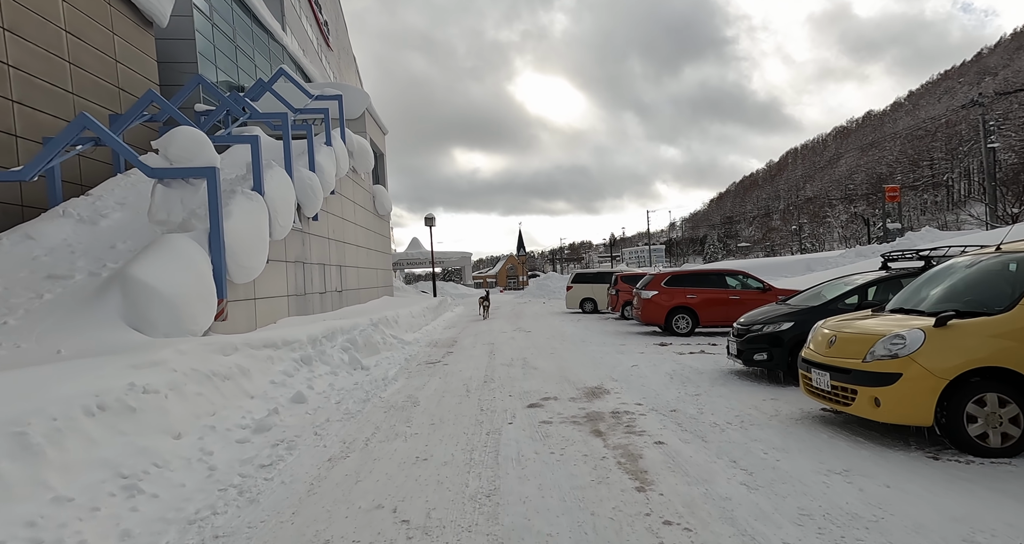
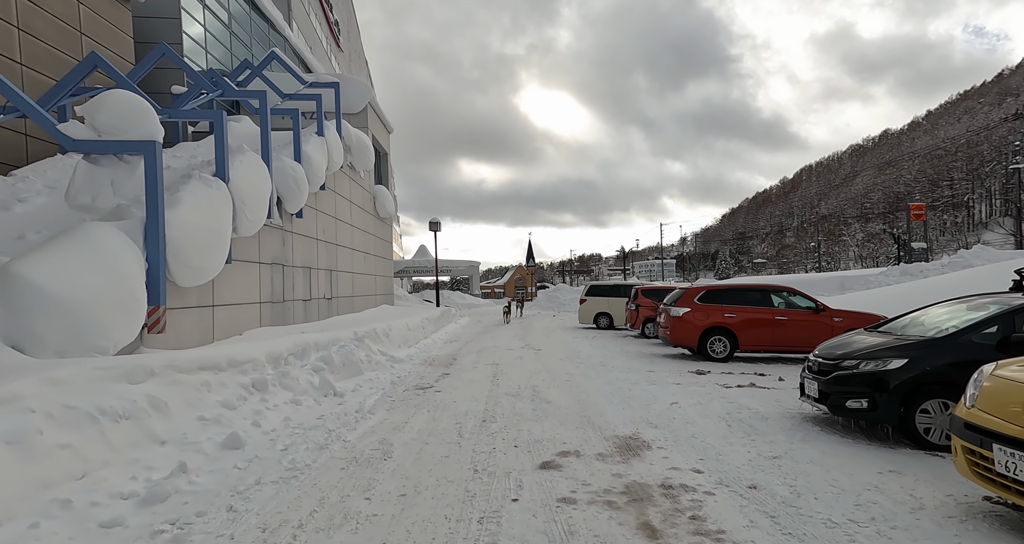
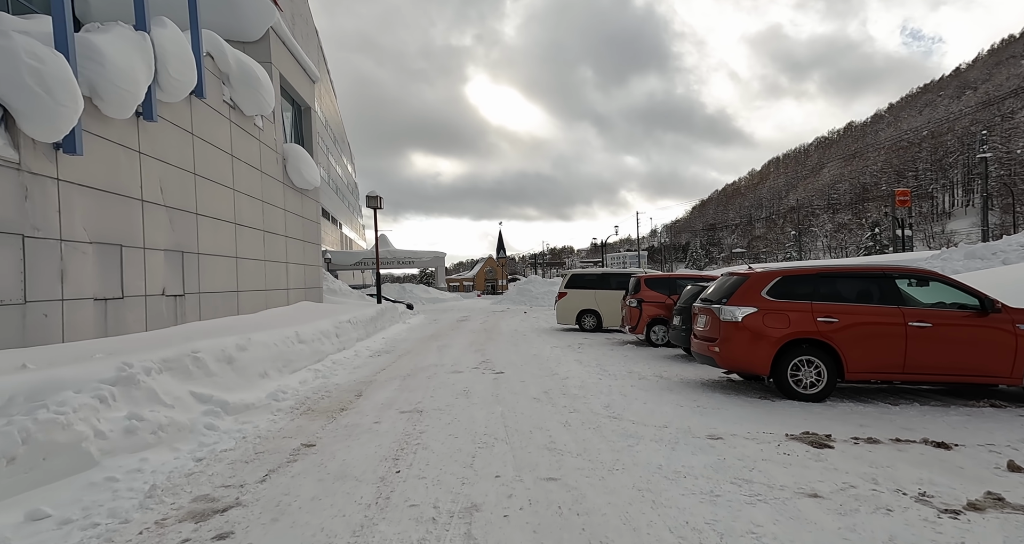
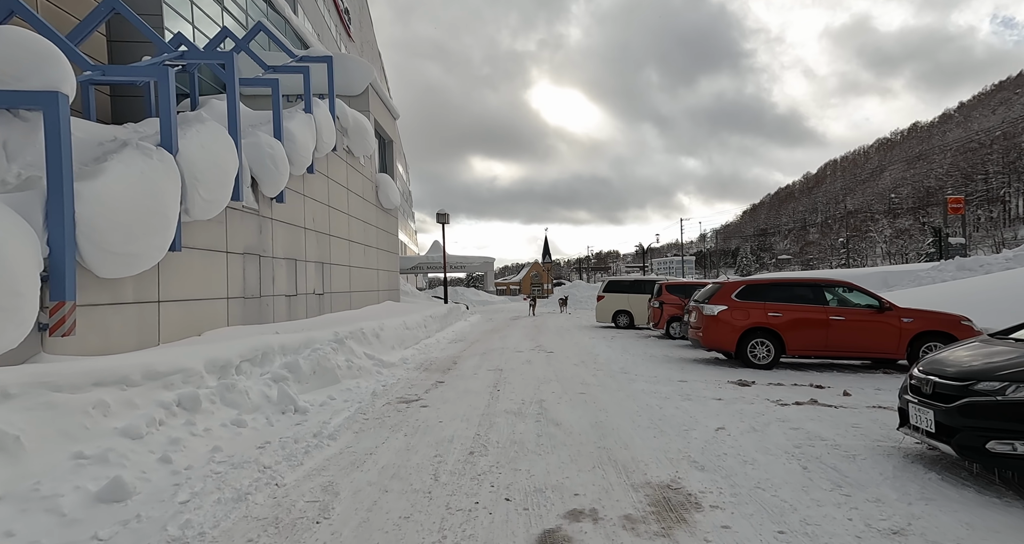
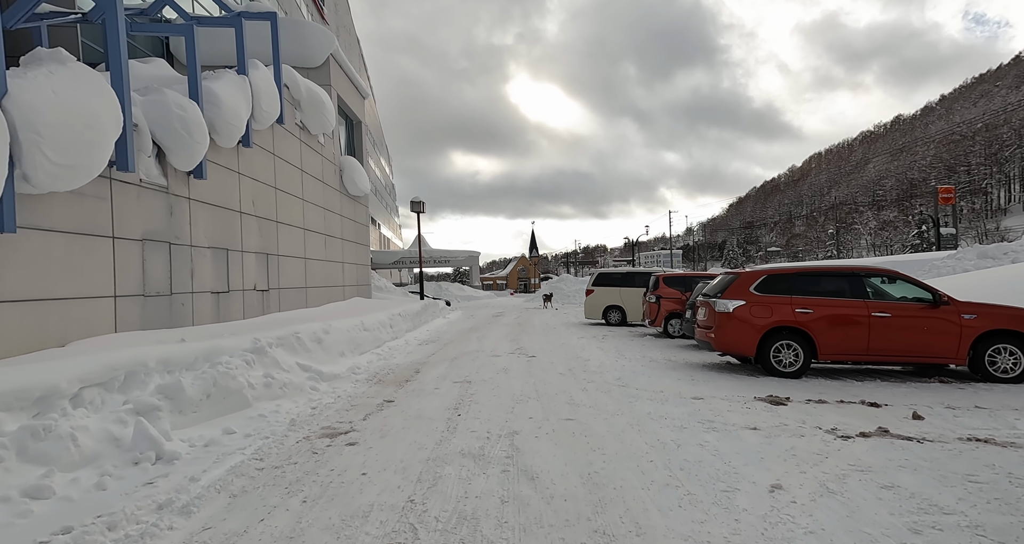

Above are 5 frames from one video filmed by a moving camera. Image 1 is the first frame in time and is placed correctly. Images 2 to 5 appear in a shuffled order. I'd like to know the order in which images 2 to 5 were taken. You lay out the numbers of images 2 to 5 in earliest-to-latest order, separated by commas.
2, 4, 5, 3
